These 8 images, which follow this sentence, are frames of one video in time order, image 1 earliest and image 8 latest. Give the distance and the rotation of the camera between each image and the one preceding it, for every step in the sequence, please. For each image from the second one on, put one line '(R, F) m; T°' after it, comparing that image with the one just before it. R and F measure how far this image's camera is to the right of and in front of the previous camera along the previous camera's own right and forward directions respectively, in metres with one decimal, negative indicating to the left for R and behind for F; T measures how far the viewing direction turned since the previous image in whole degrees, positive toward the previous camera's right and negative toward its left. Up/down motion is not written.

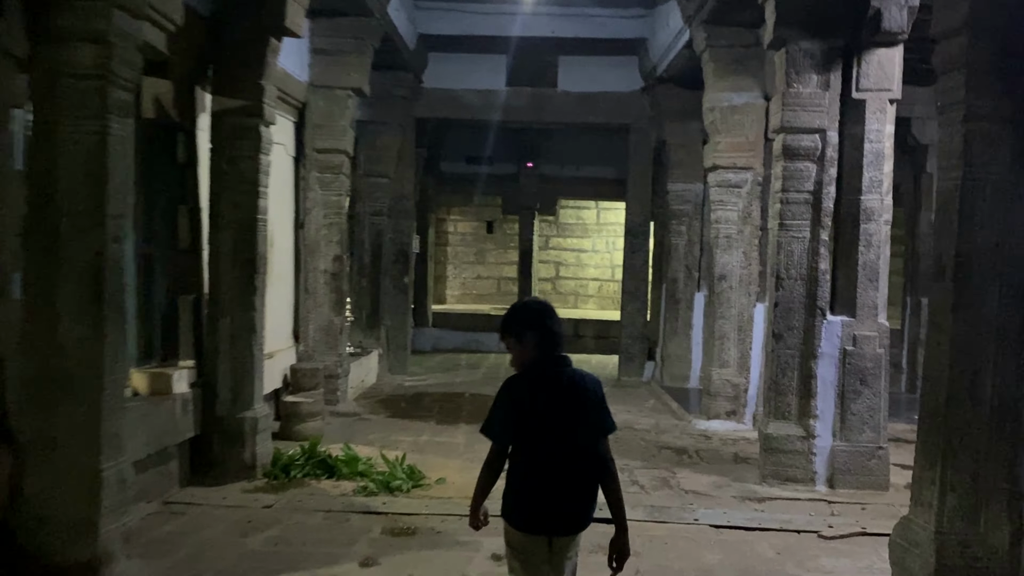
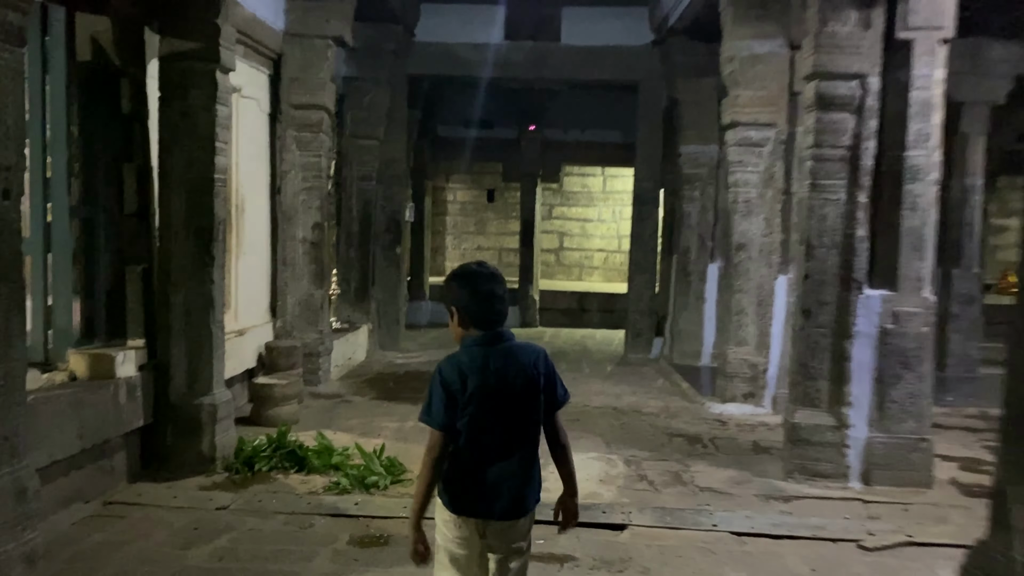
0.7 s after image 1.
(+0.1, +0.5) m; 0°
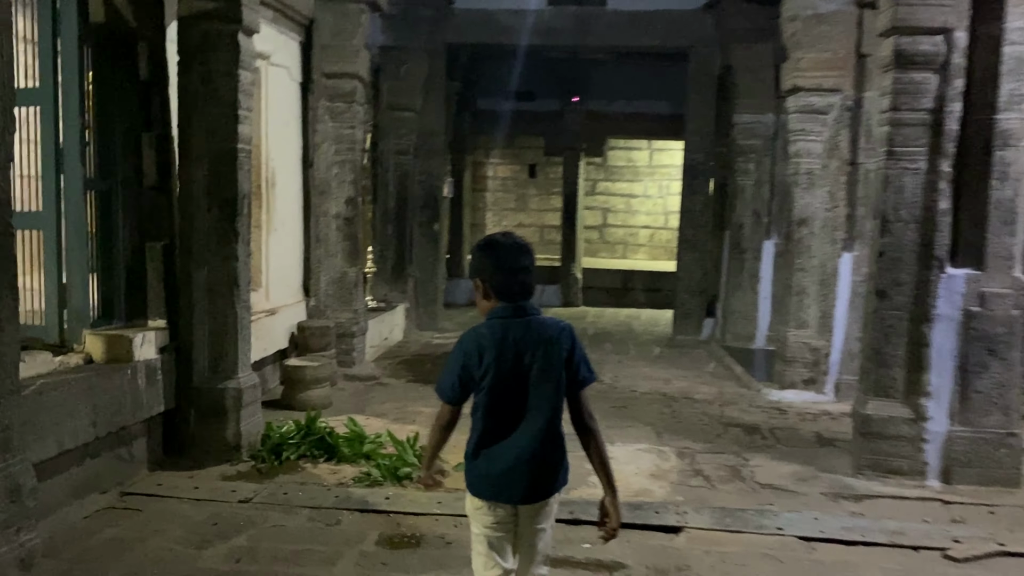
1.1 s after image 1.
(0.0, +0.3) m; -3°
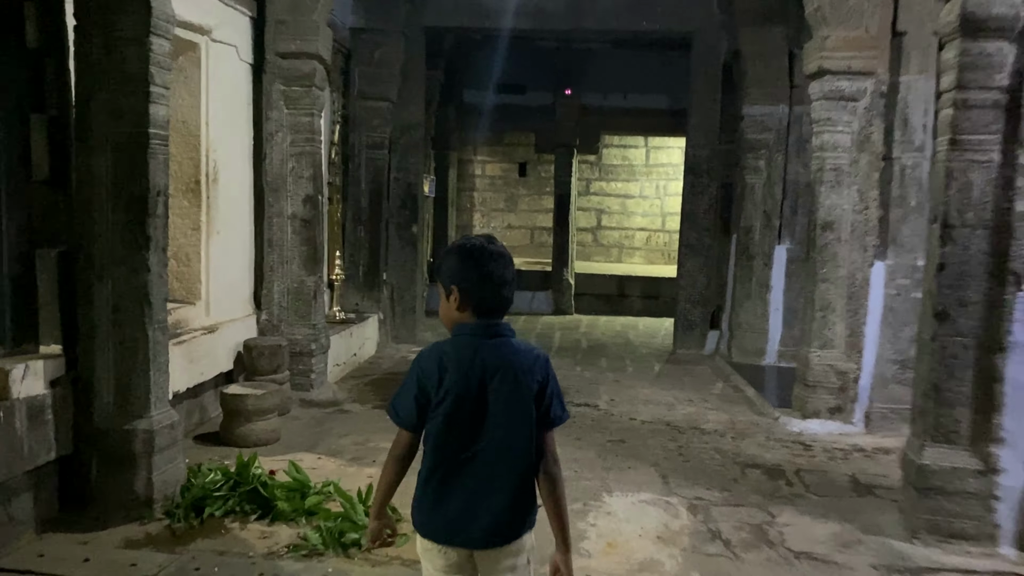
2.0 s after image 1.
(+0.1, +0.6) m; 0°
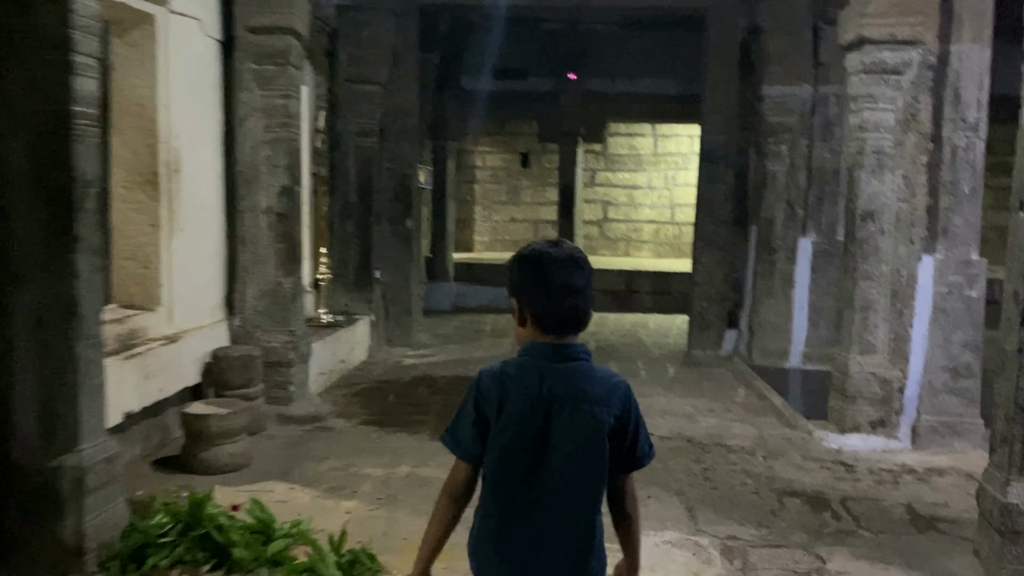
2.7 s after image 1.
(0.0, +0.5) m; 0°
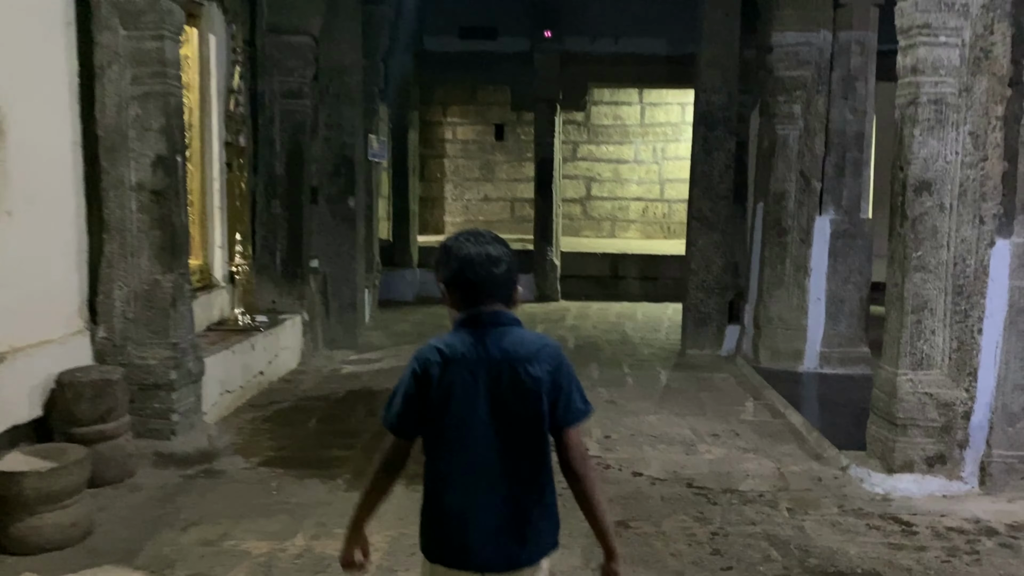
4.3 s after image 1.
(+0.1, +0.9) m; +1°
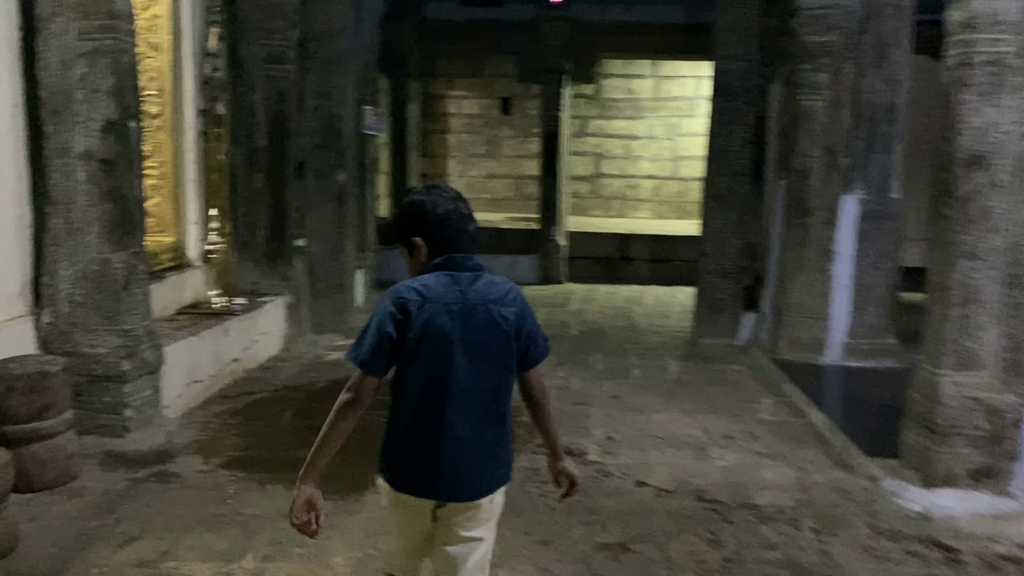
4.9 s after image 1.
(+0.1, +0.3) m; -1°
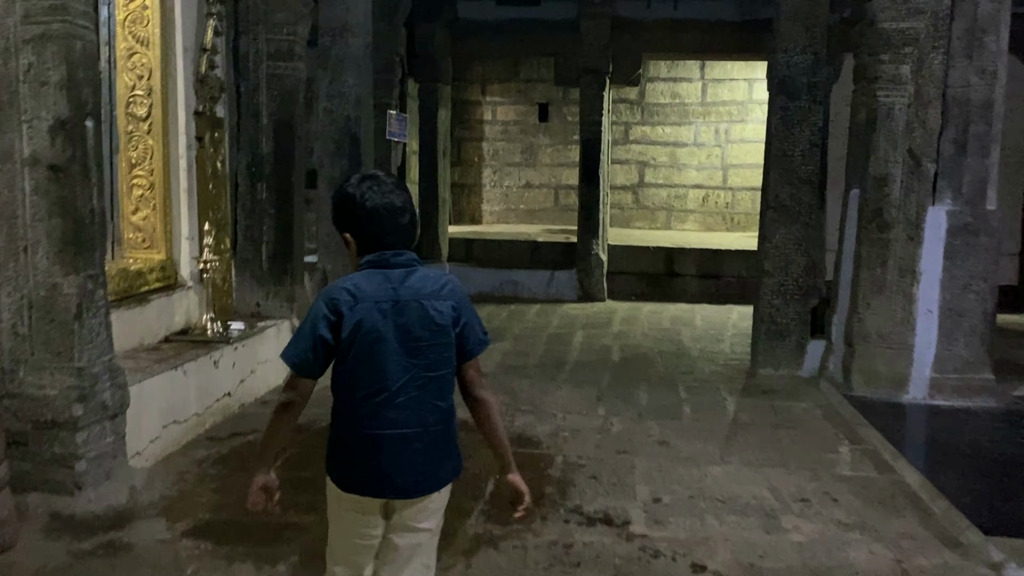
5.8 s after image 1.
(0.0, +0.5) m; -3°
